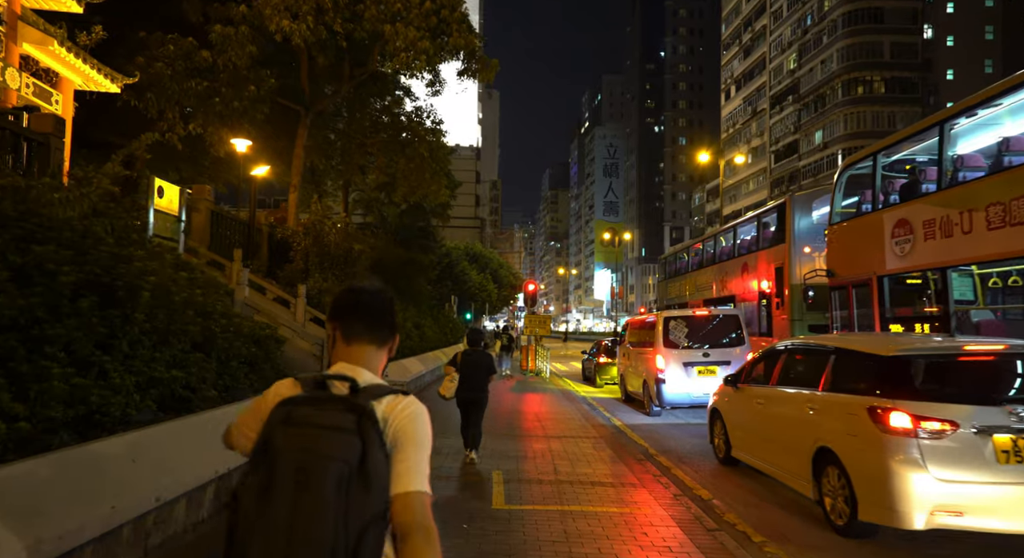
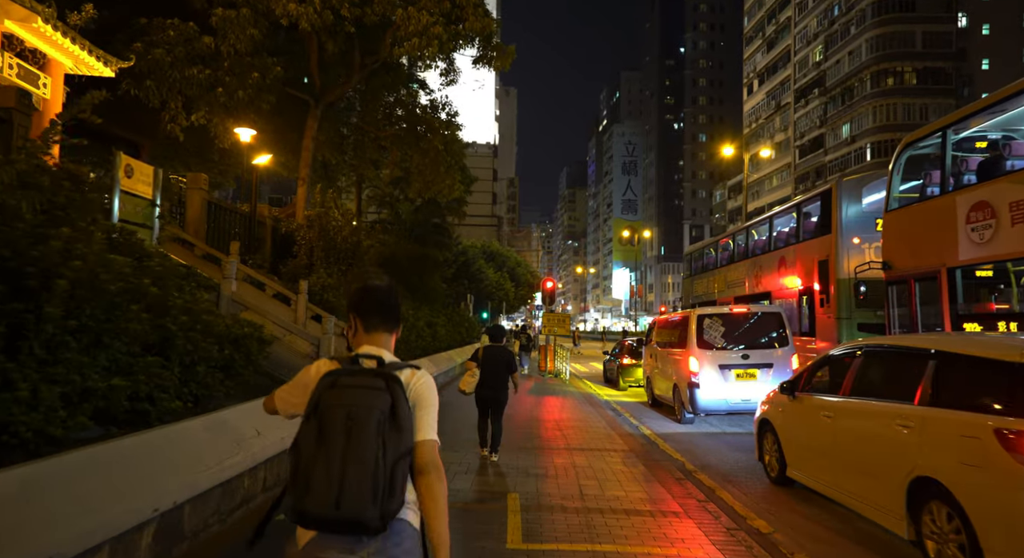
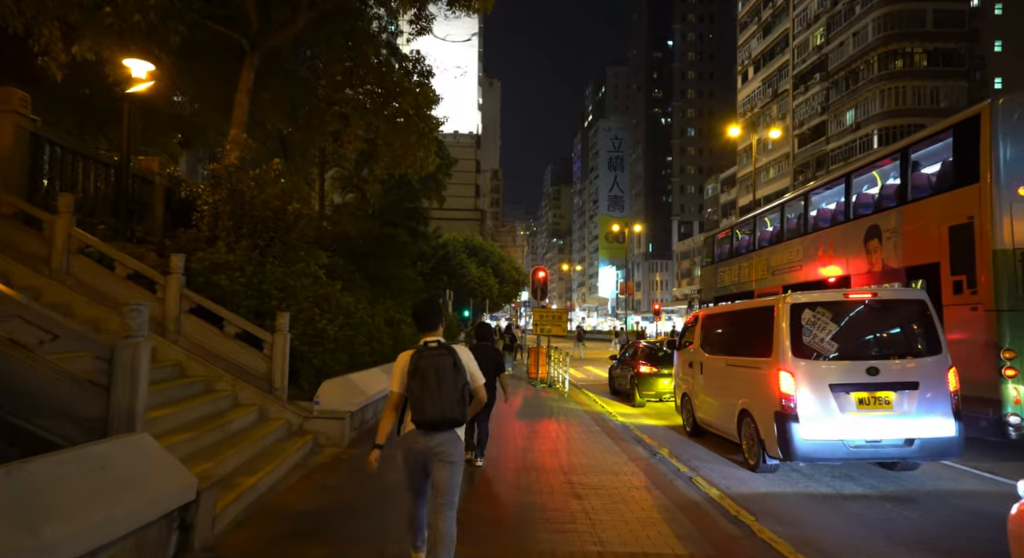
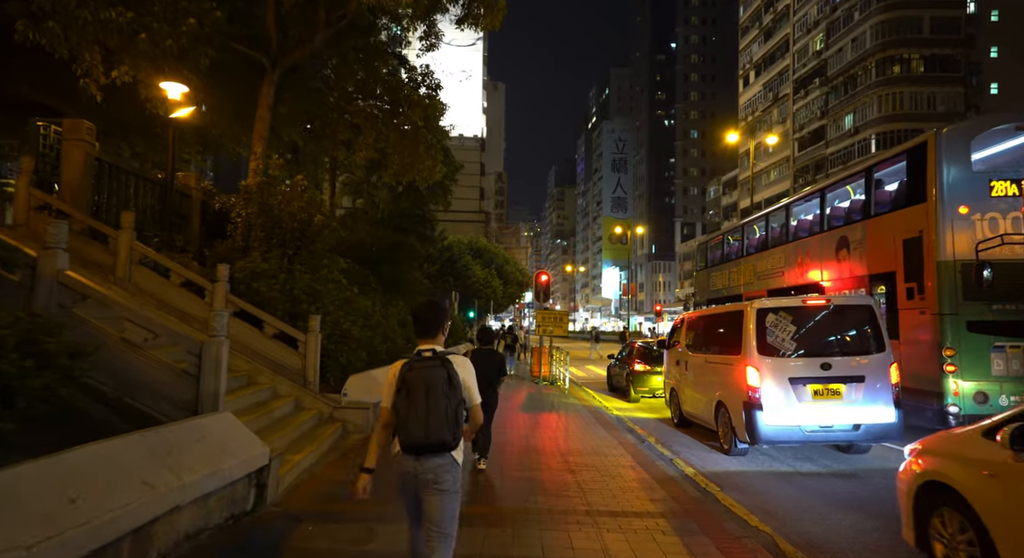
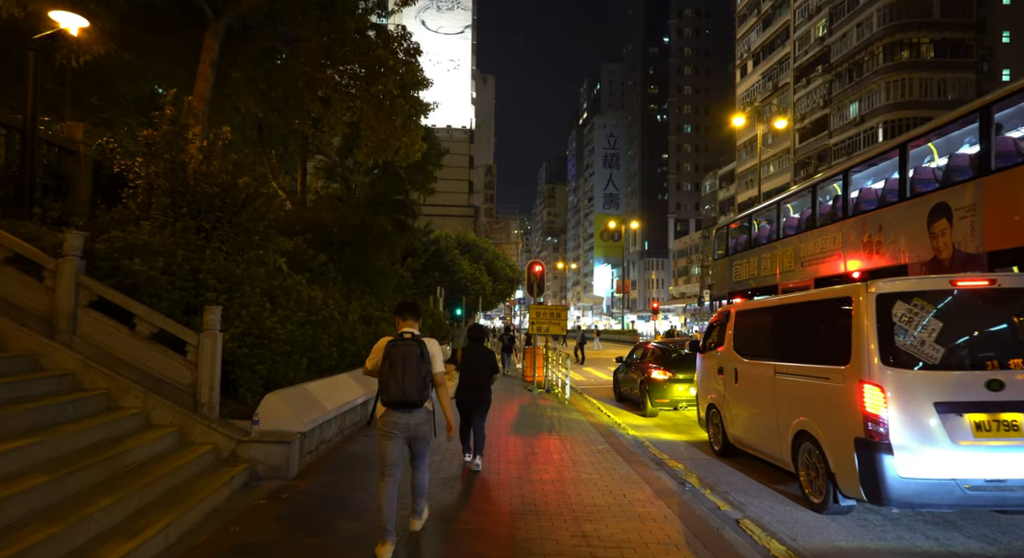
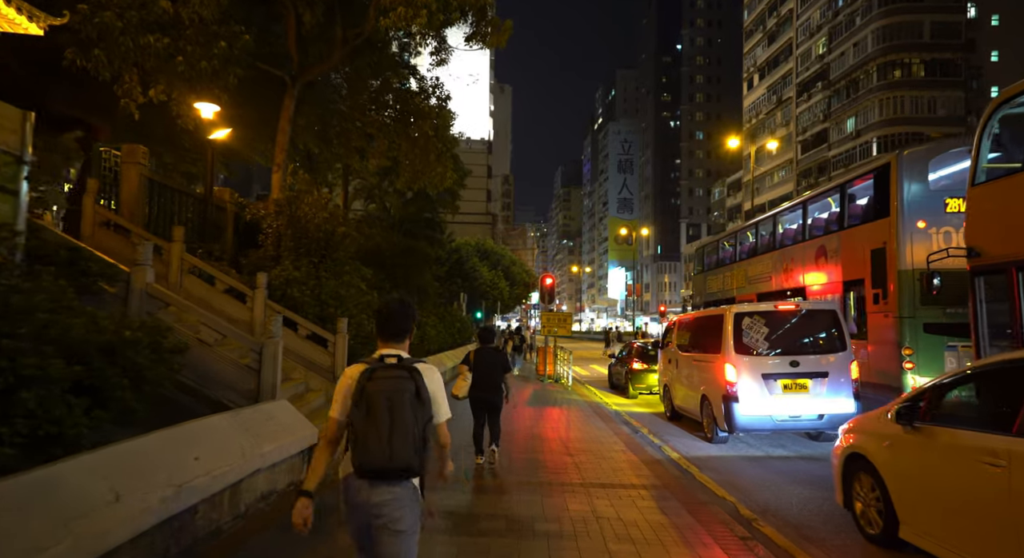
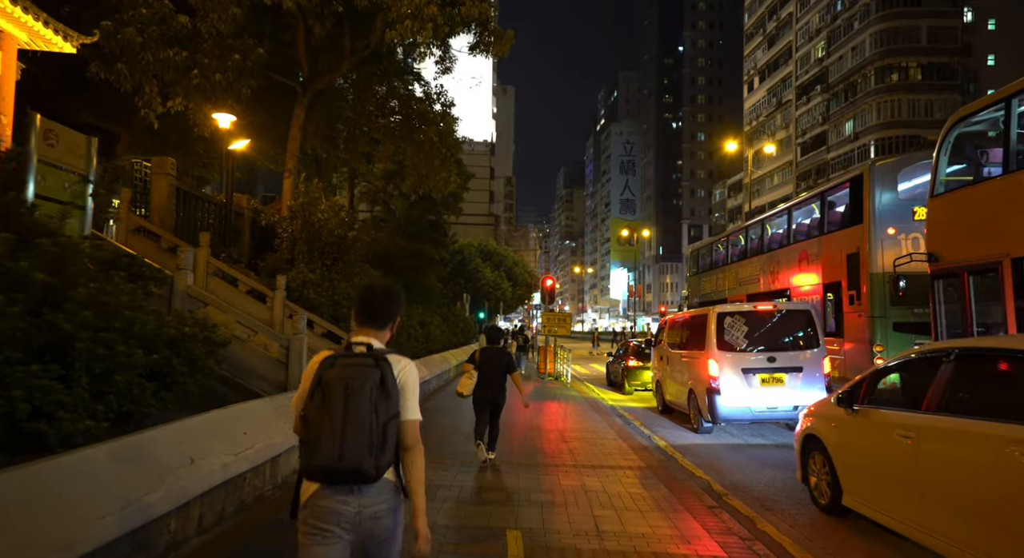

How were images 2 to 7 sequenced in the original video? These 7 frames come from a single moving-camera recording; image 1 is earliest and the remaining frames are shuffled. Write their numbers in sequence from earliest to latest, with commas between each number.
2, 7, 6, 4, 3, 5
